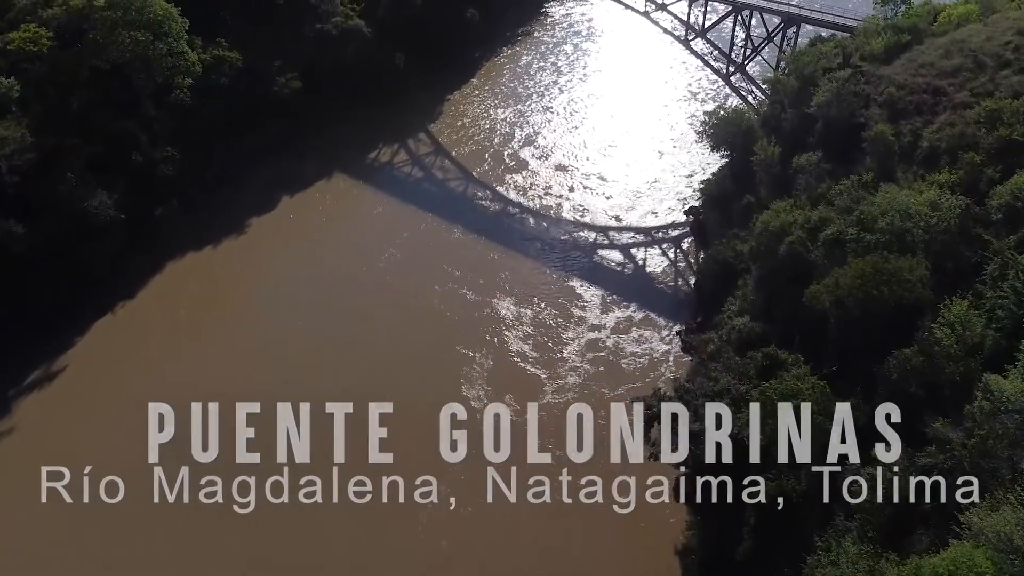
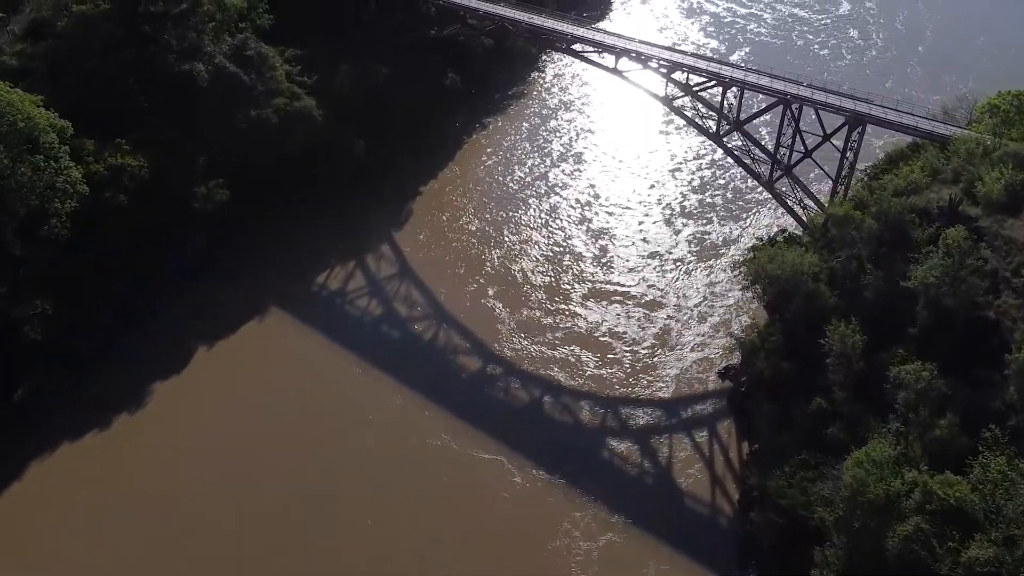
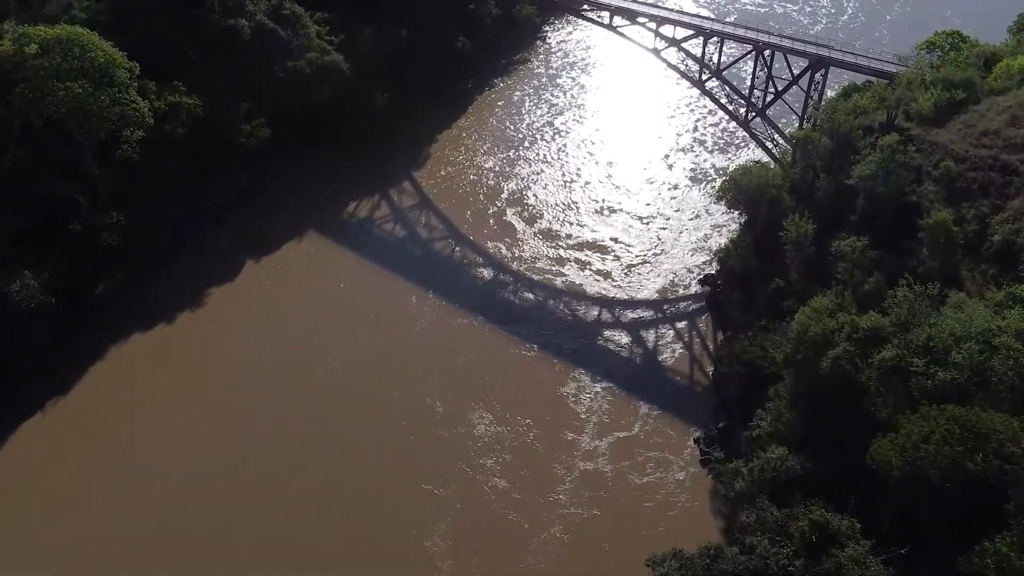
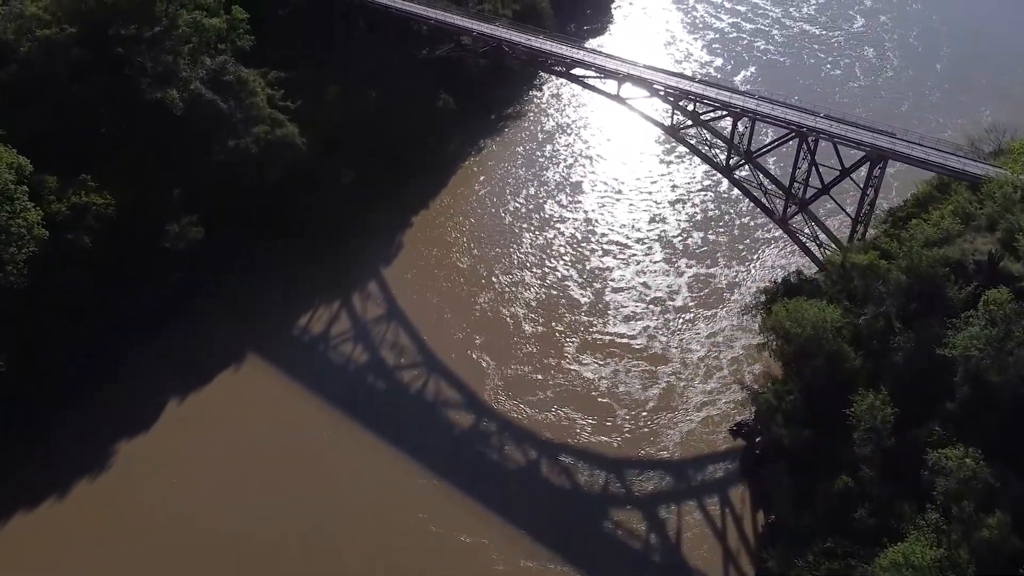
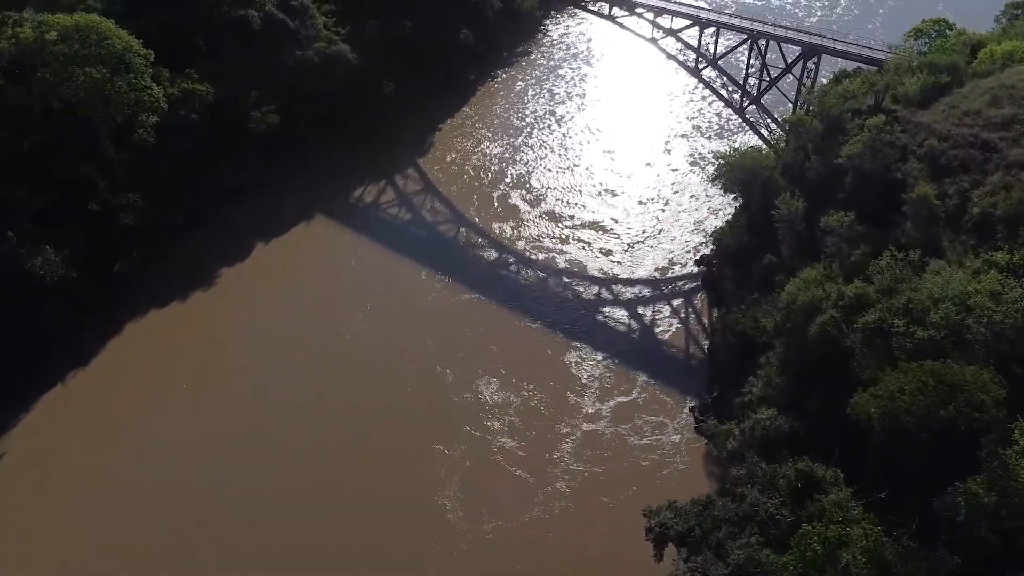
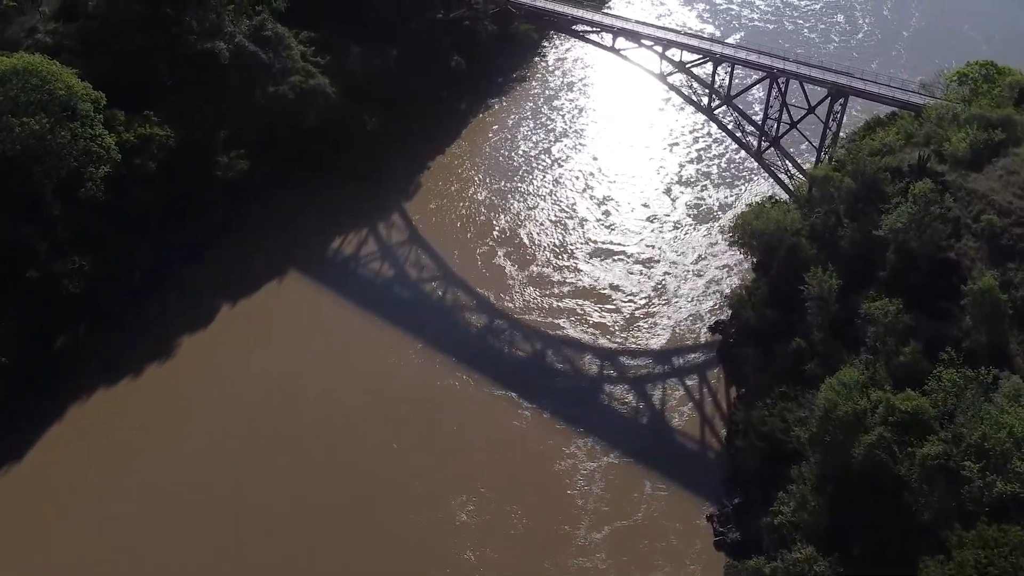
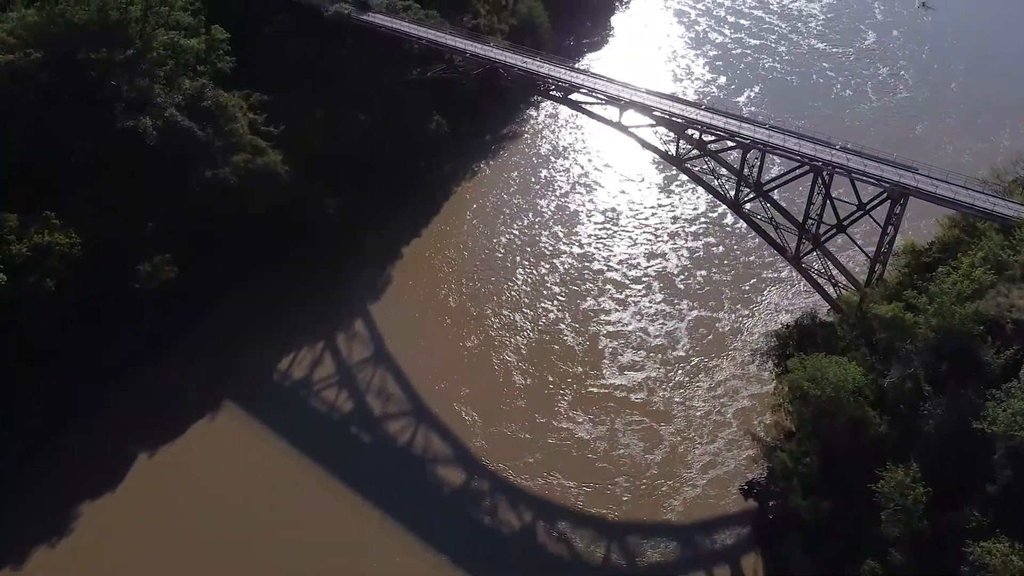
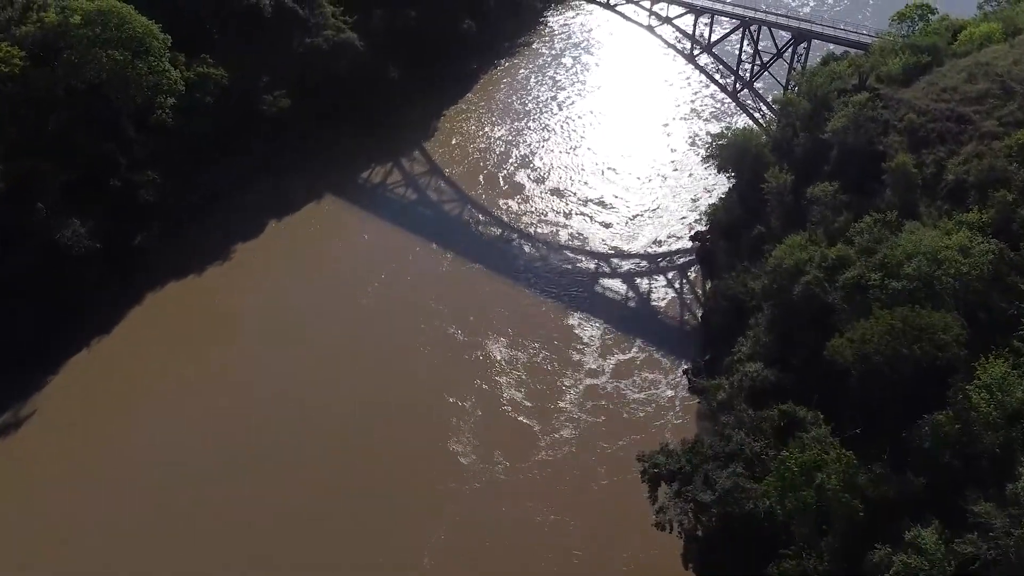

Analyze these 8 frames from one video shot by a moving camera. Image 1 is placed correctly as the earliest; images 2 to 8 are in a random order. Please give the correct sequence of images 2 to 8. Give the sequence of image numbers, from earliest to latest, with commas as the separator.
8, 5, 3, 6, 2, 4, 7
